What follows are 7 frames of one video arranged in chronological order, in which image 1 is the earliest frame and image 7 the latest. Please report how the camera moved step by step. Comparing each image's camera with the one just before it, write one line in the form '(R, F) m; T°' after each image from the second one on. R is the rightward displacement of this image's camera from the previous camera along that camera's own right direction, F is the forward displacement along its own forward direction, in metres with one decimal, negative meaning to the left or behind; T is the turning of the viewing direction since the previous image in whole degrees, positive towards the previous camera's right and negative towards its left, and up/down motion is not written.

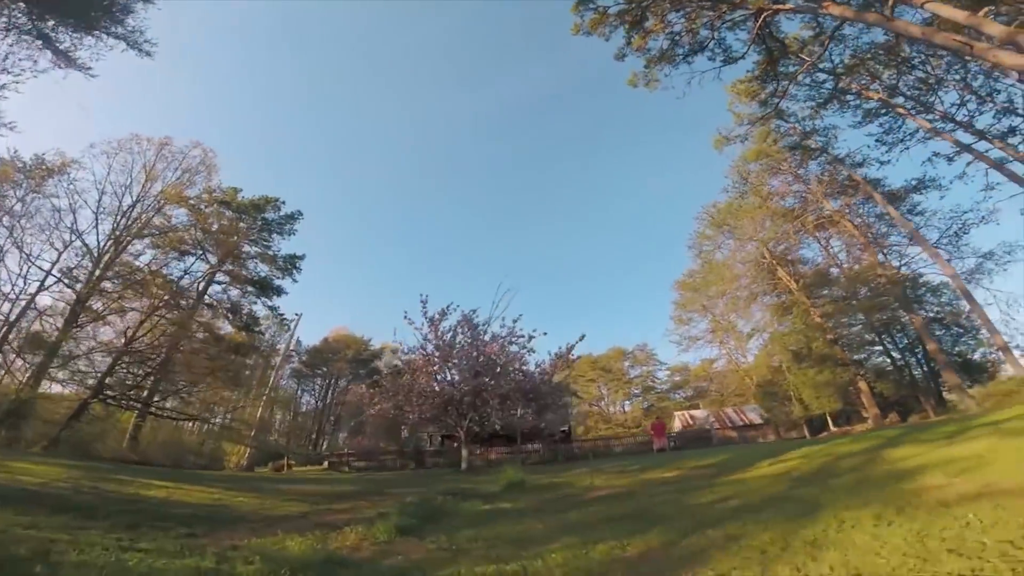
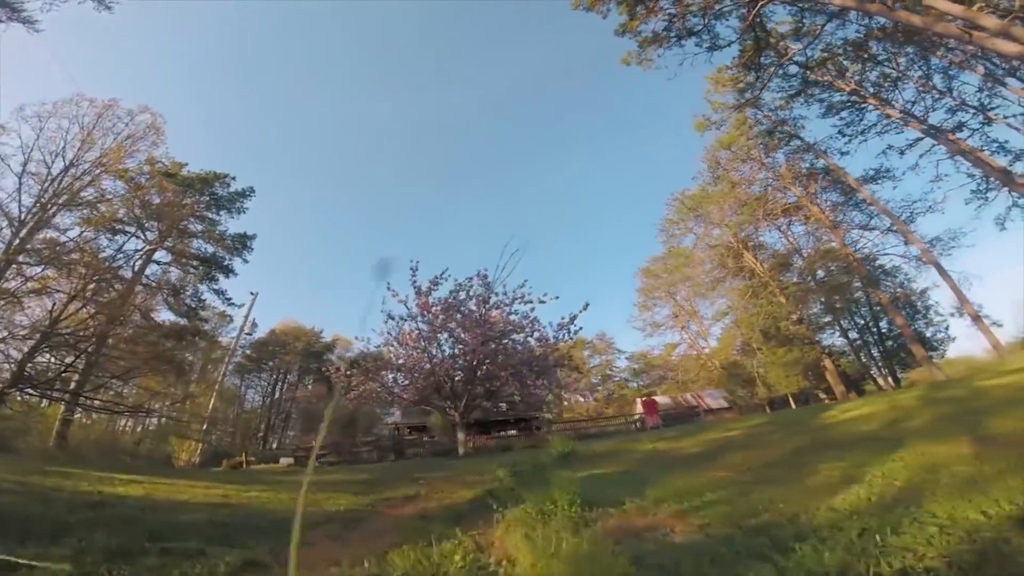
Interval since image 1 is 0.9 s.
(-1.2, +1.7) m; +5°
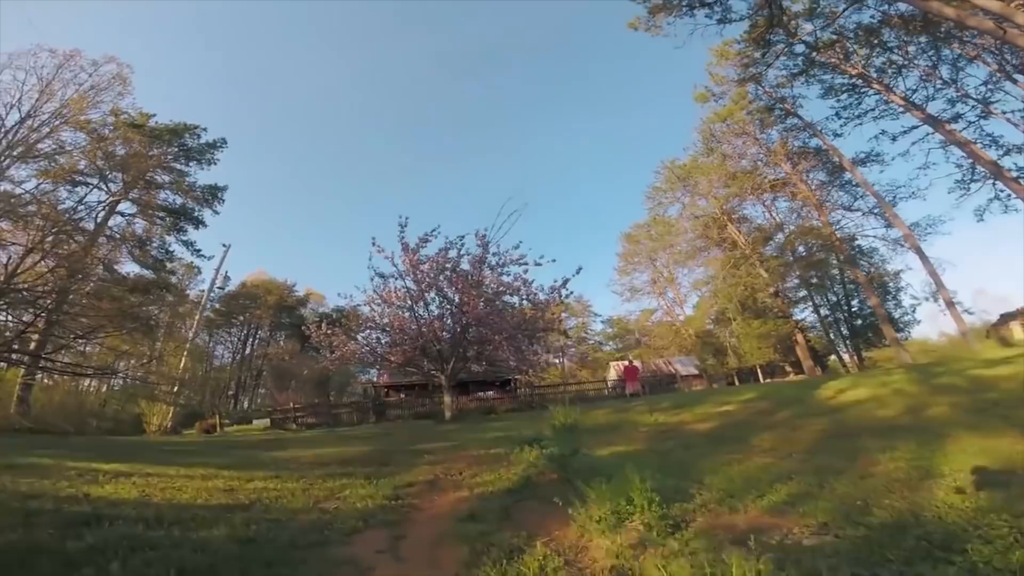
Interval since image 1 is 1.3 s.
(-0.4, +0.5) m; +3°
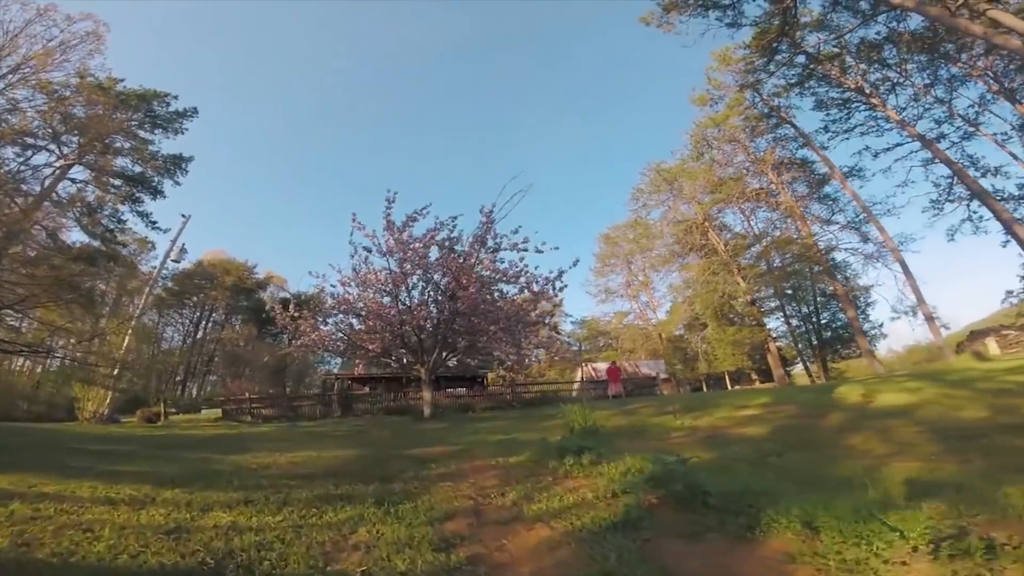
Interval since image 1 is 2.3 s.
(-0.6, +1.2) m; +3°
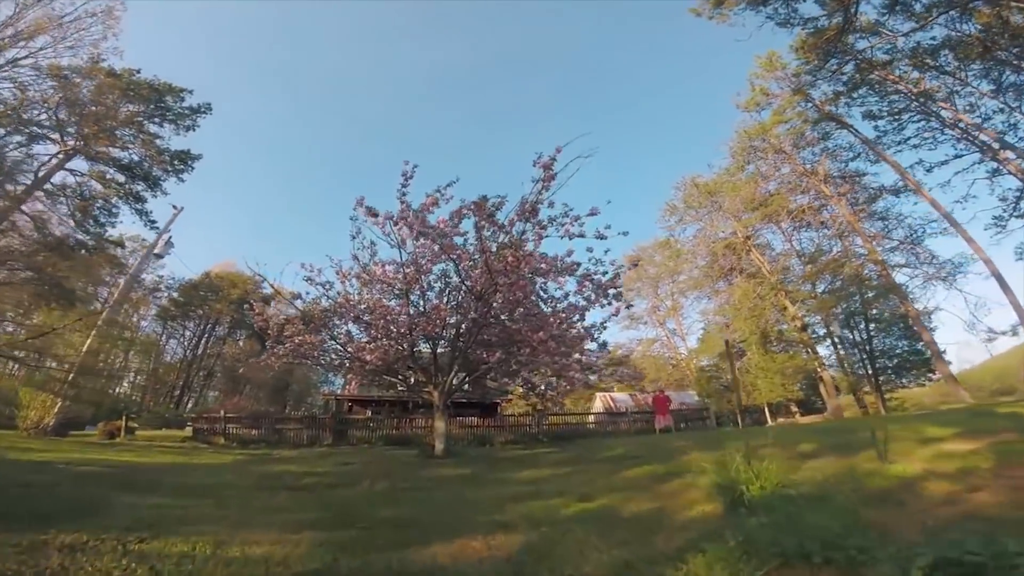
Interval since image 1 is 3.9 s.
(-0.5, +2.9) m; -1°
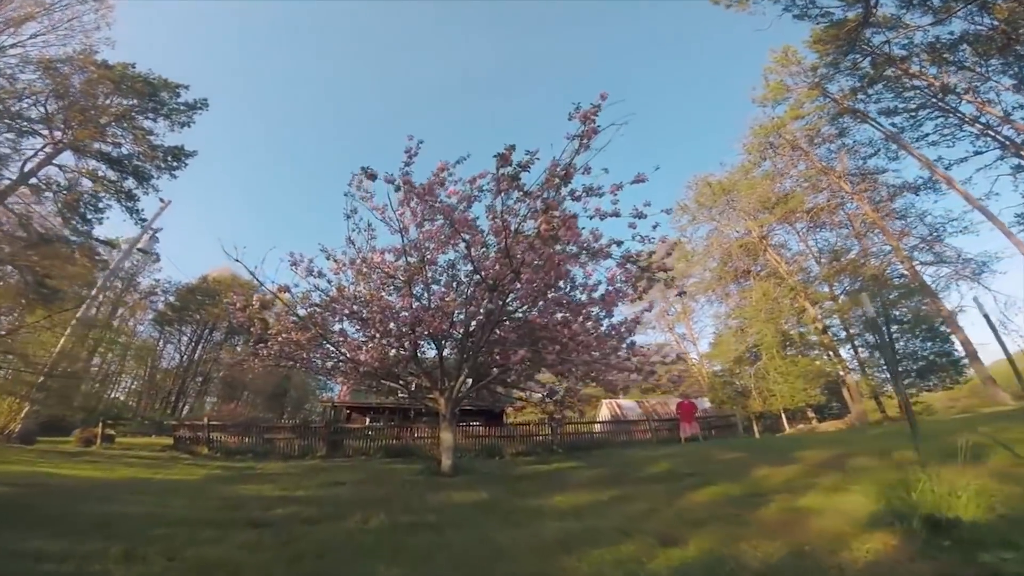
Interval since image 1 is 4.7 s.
(-0.2, +1.2) m; 0°
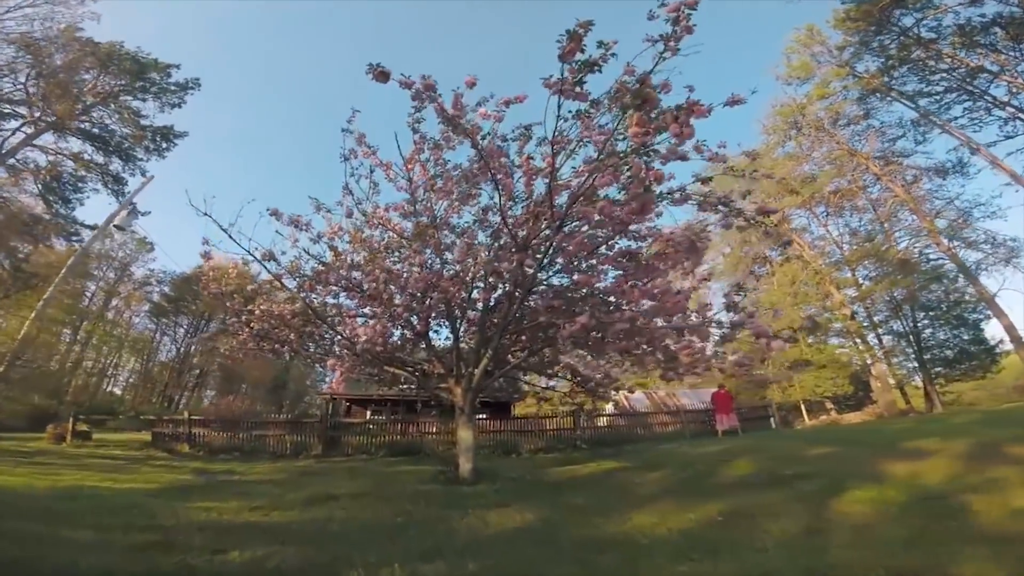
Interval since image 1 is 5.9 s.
(-0.4, +1.5) m; 0°
